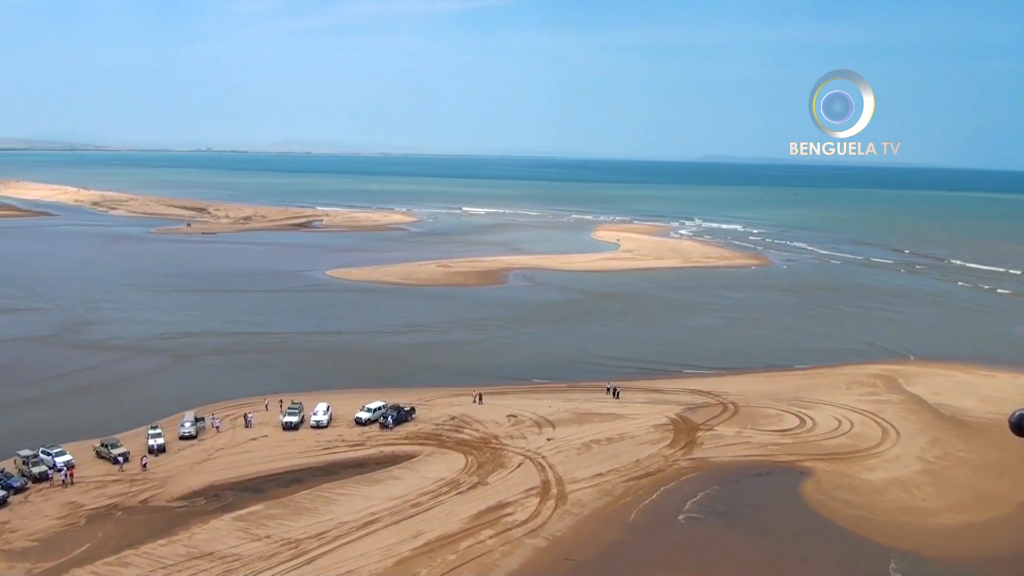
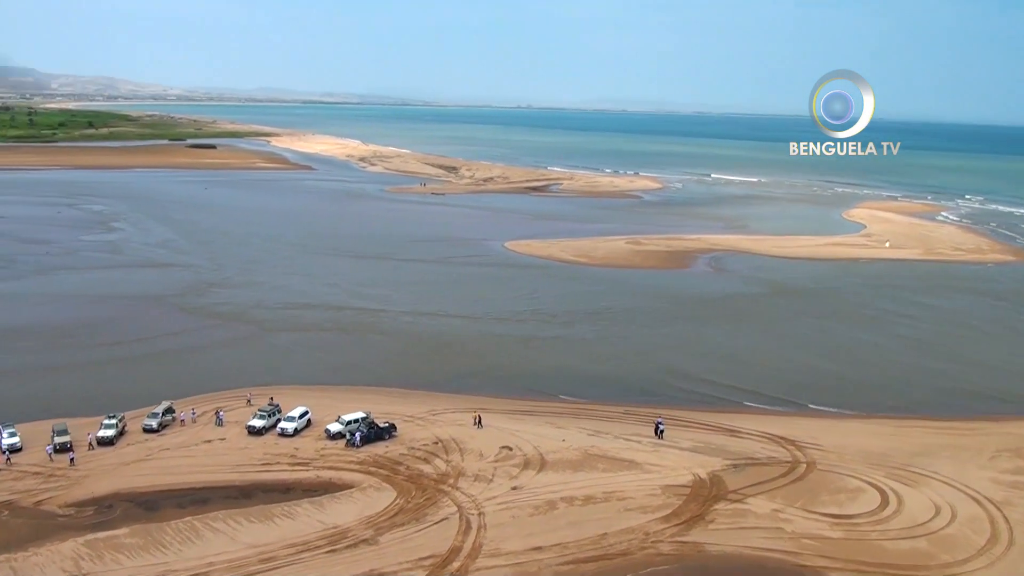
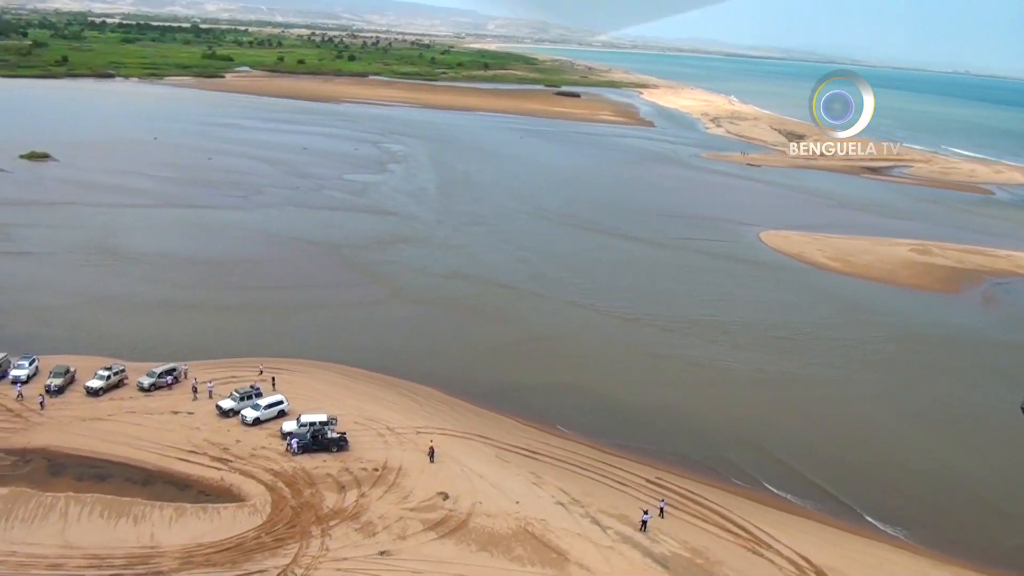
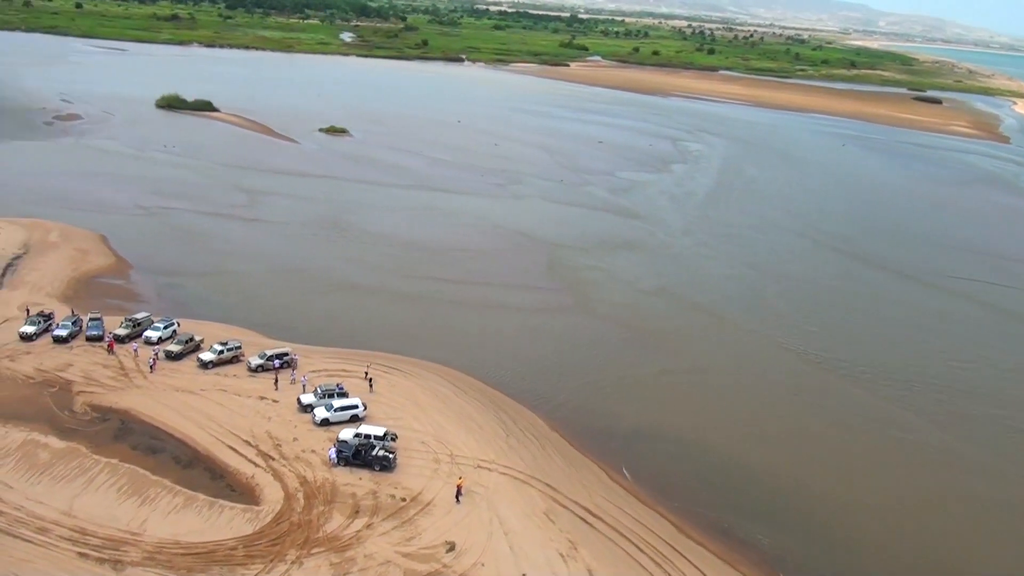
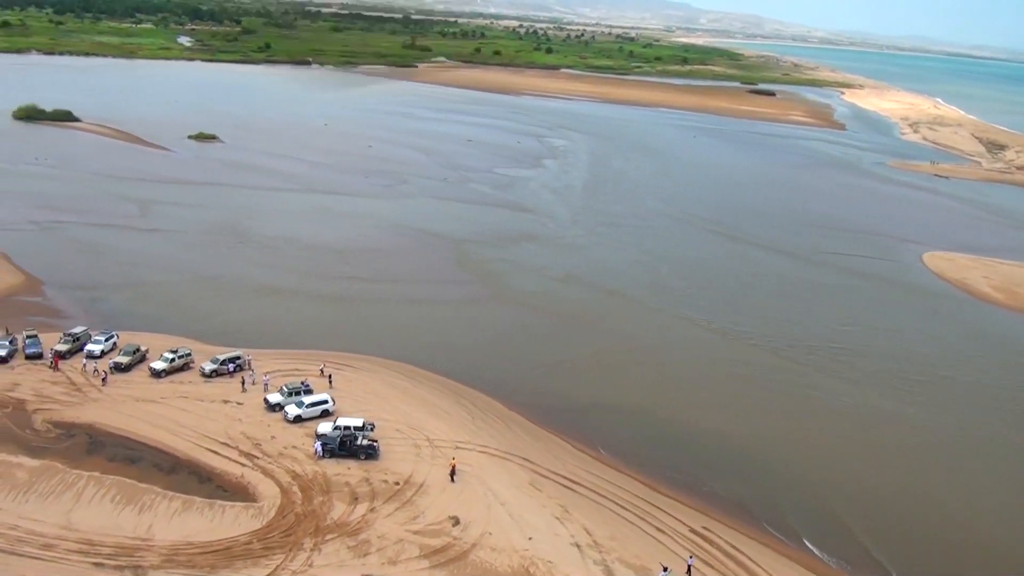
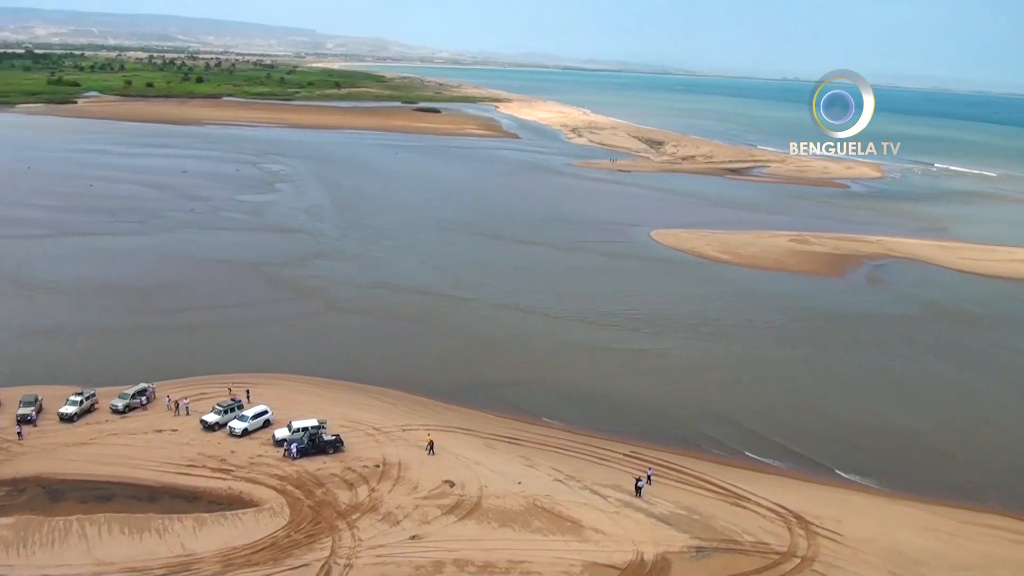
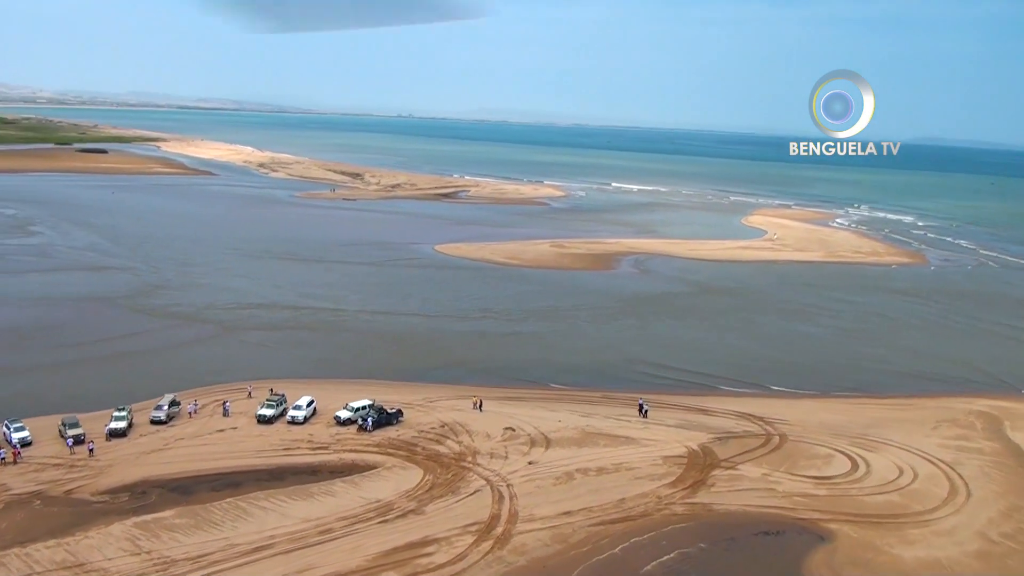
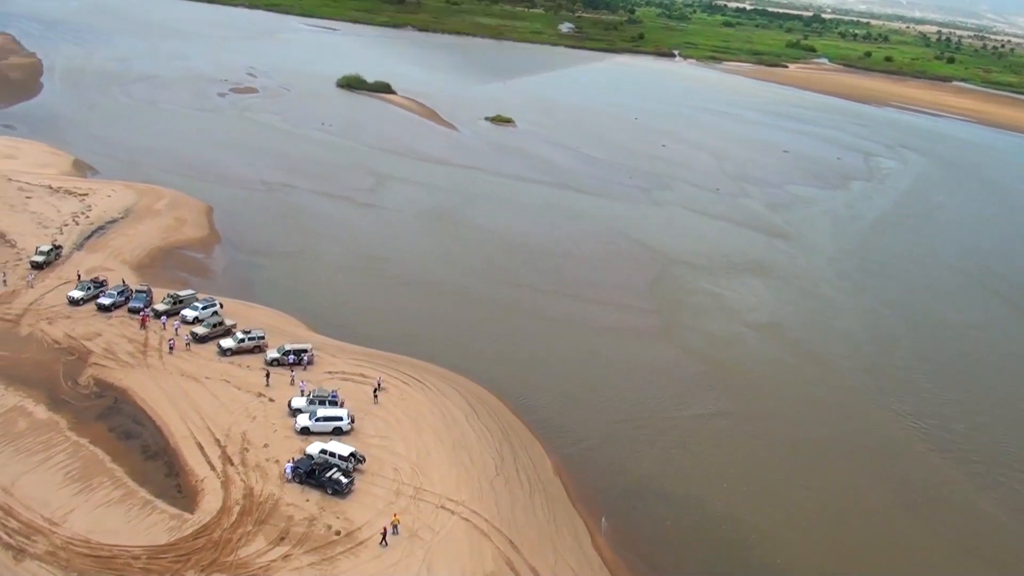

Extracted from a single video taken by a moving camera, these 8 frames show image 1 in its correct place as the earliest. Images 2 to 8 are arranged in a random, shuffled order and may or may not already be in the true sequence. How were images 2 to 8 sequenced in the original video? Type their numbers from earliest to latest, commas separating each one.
7, 2, 6, 3, 5, 4, 8
